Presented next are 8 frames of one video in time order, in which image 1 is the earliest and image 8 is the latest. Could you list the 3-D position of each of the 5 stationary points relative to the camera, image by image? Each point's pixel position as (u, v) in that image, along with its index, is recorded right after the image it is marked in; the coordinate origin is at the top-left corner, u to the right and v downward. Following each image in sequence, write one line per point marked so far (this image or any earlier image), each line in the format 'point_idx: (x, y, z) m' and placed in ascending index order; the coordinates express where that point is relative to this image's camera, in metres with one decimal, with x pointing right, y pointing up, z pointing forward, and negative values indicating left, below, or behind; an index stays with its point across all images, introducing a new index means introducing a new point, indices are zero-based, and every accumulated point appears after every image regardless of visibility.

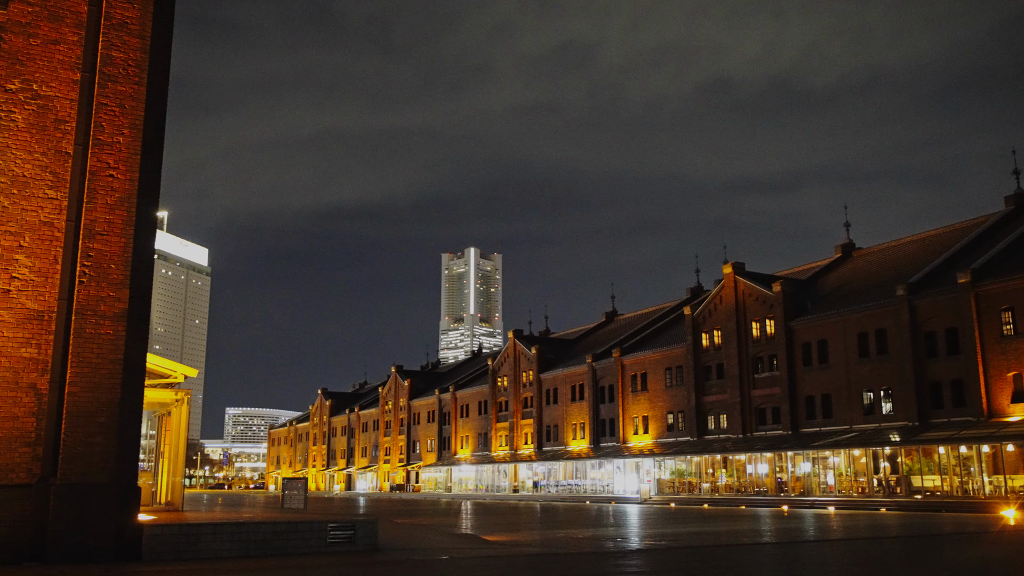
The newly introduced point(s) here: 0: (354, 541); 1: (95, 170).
0: (-2.3, -3.6, +13.2) m
1: (-5.6, +1.6, +12.4) m
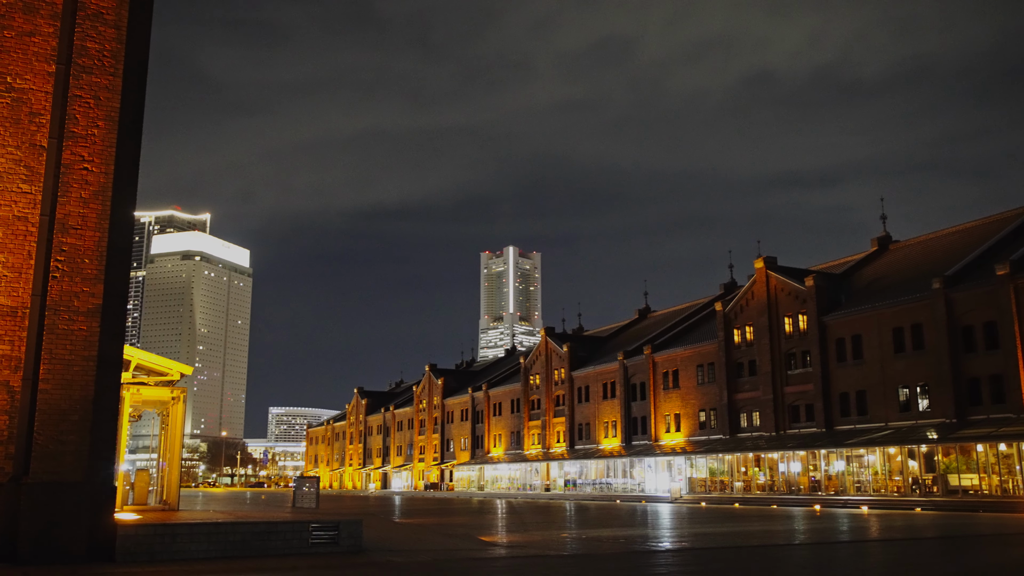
0: (-2.4, -3.5, +12.8) m
1: (-5.8, +1.6, +12.2) m
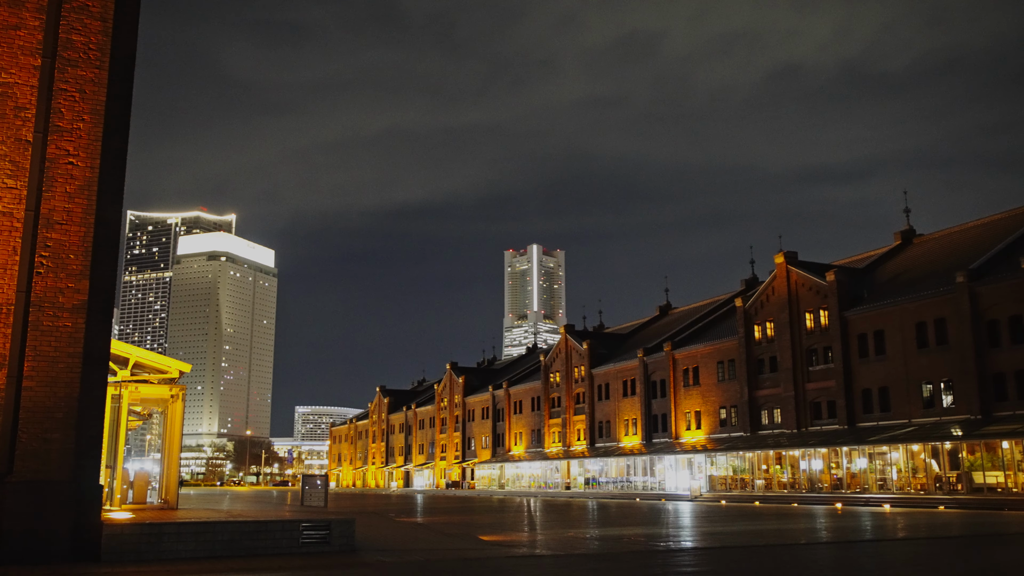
0: (-2.5, -3.4, +12.6) m
1: (-5.9, +1.7, +12.0) m
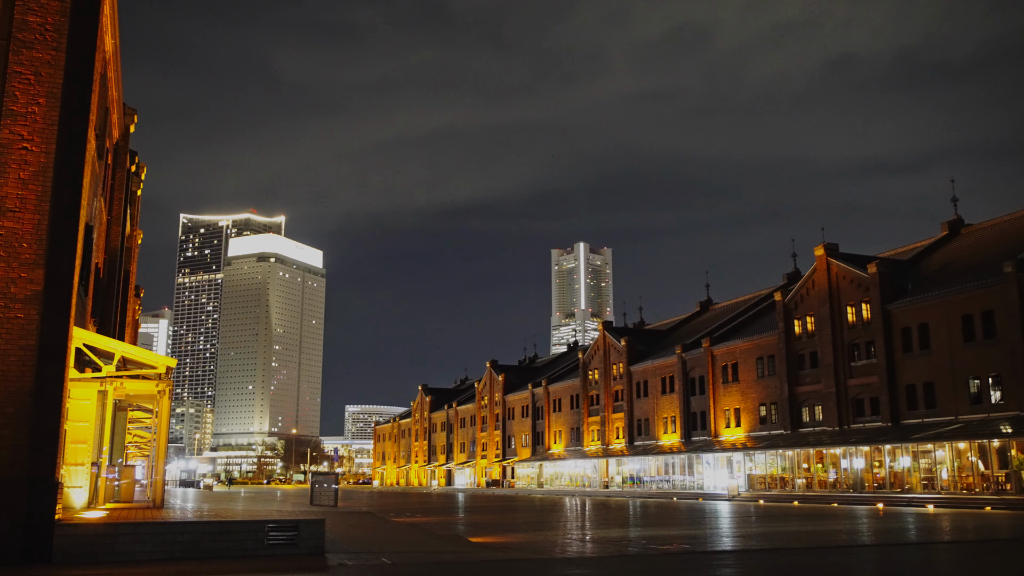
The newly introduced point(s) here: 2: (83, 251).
0: (-2.8, -3.3, +11.9) m
1: (-6.3, +1.8, +11.5) m
2: (-8.1, +0.7, +17.4) m
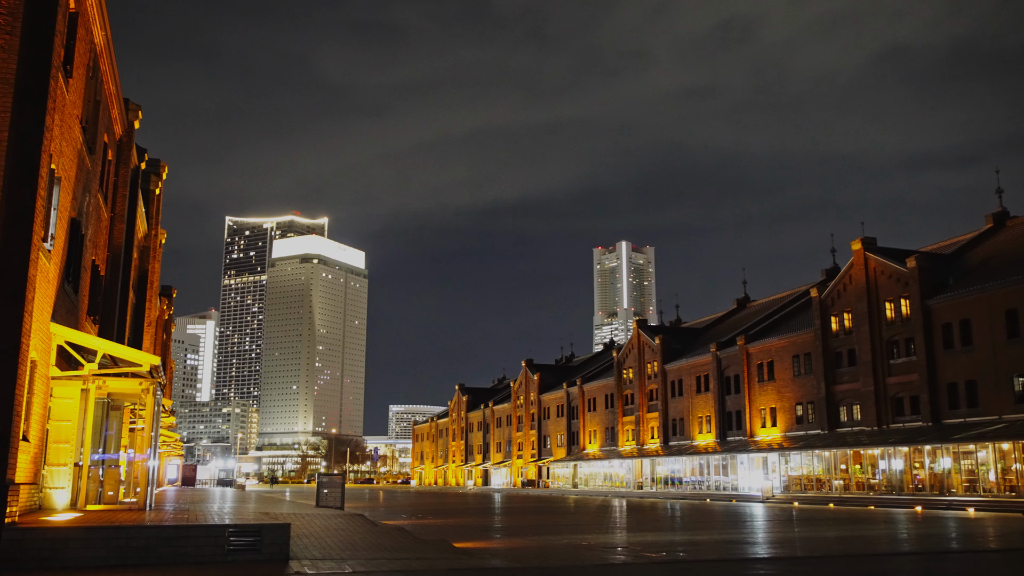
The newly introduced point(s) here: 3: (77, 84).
0: (-3.1, -3.2, +11.3) m
1: (-6.6, +1.9, +11.1) m
2: (-8.1, +0.8, +17.0) m
3: (-7.6, +3.5, +16.2) m
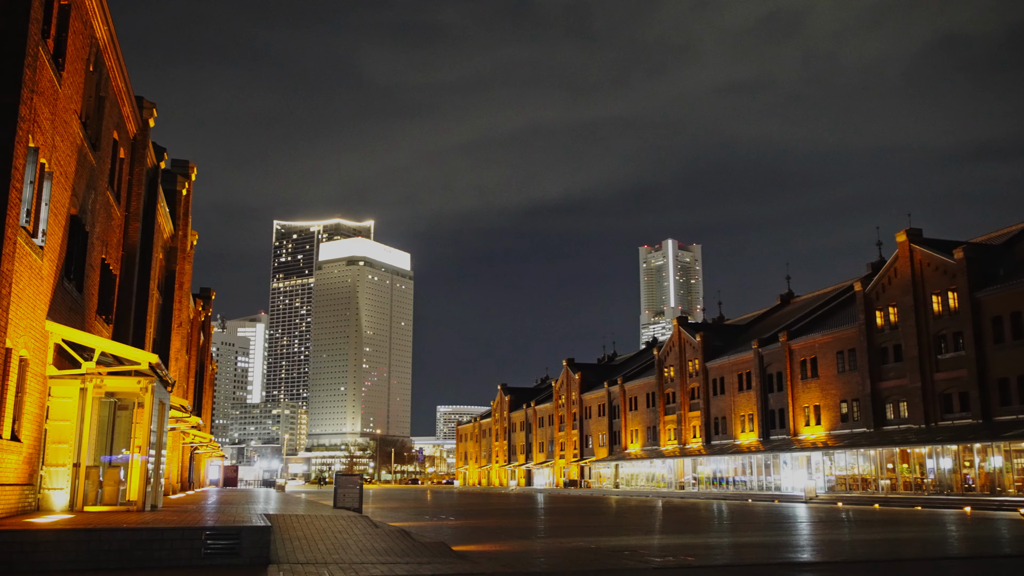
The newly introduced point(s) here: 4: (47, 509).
0: (-3.2, -3.1, +10.8) m
1: (-6.8, +1.9, +10.8) m
2: (-8.0, +0.8, +16.7) m
3: (-7.6, +3.6, +16.0) m
4: (-7.5, -3.6, +15.0) m
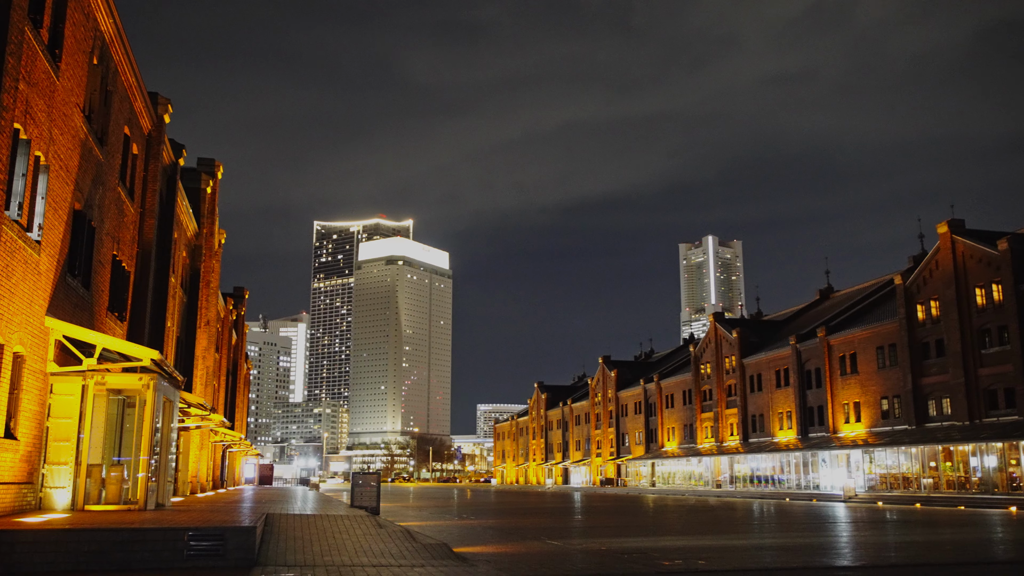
0: (-3.2, -3.0, +10.4) m
1: (-6.9, +2.0, +10.5) m
2: (-7.8, +0.9, +16.5) m
3: (-7.5, +3.7, +15.7) m
4: (-7.4, -3.5, +14.7) m
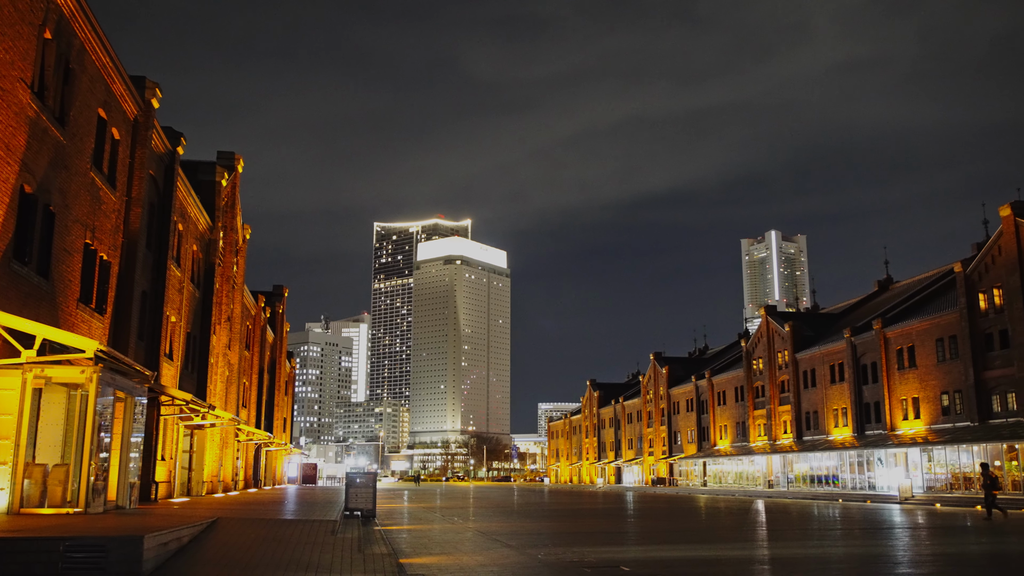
0: (-3.9, -2.7, +9.1) m
1: (-7.7, +2.2, +9.4) m
2: (-8.2, +1.1, +15.5) m
3: (-7.9, +3.9, +14.7) m
4: (-7.8, -3.3, +13.7) m
